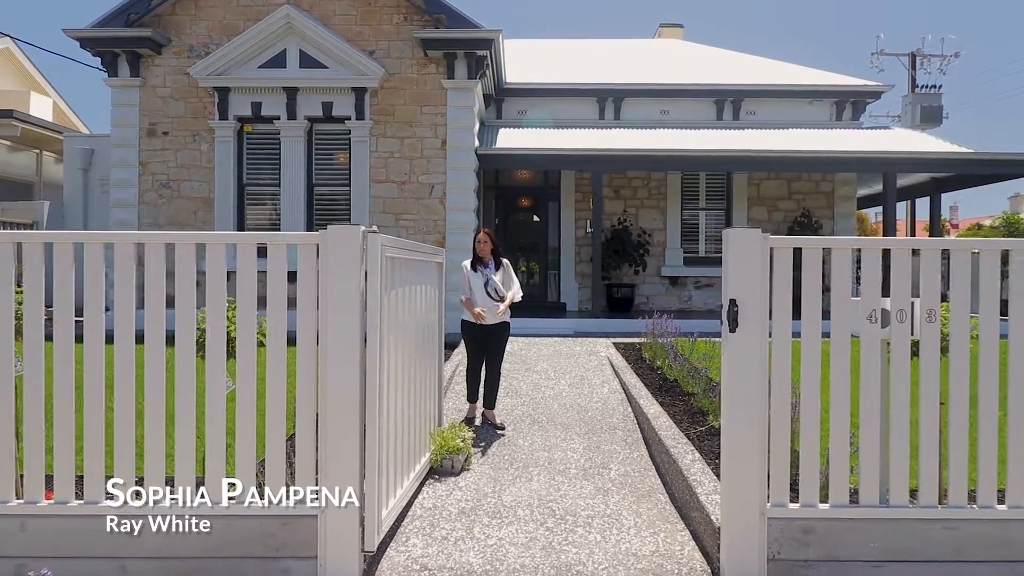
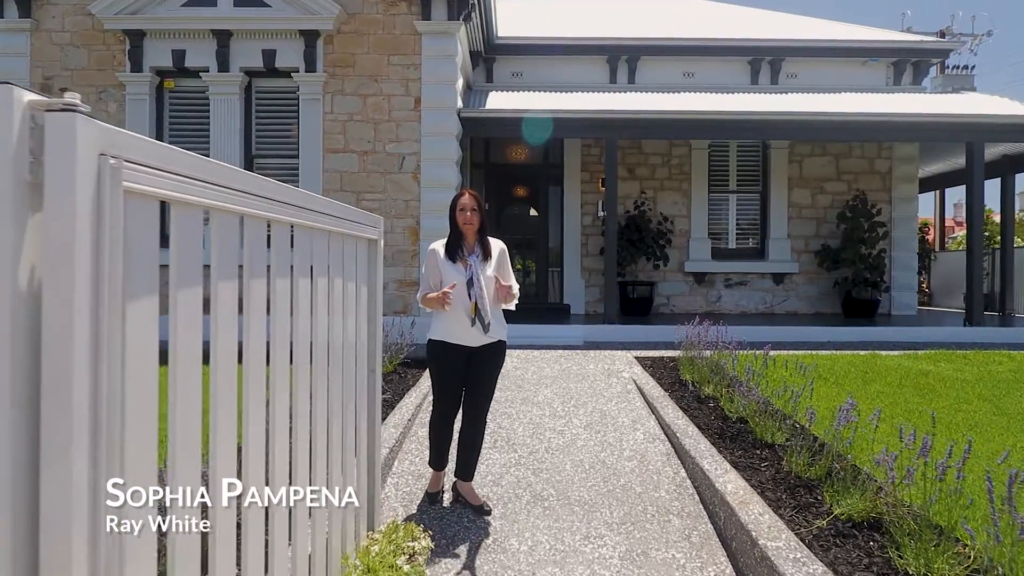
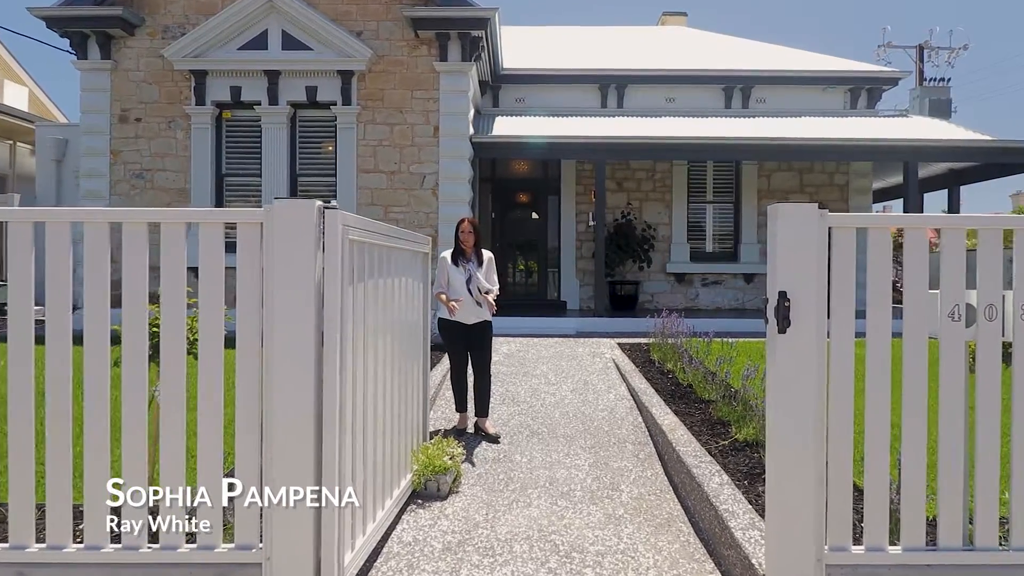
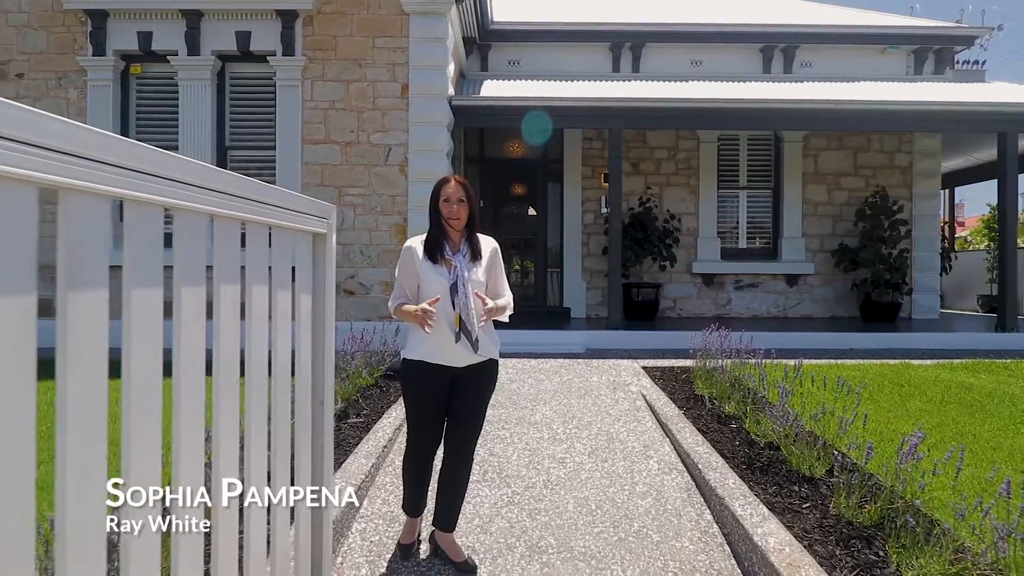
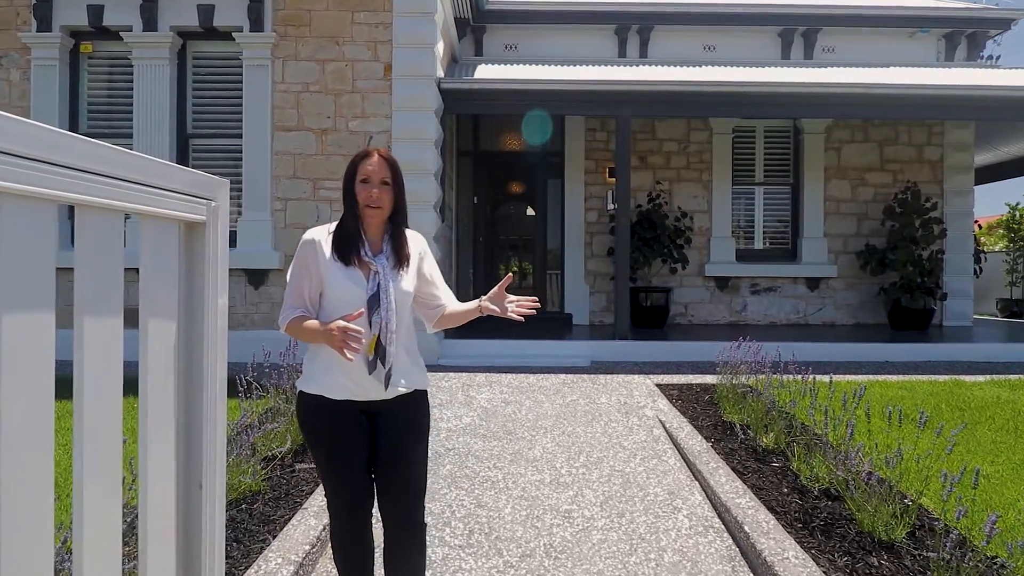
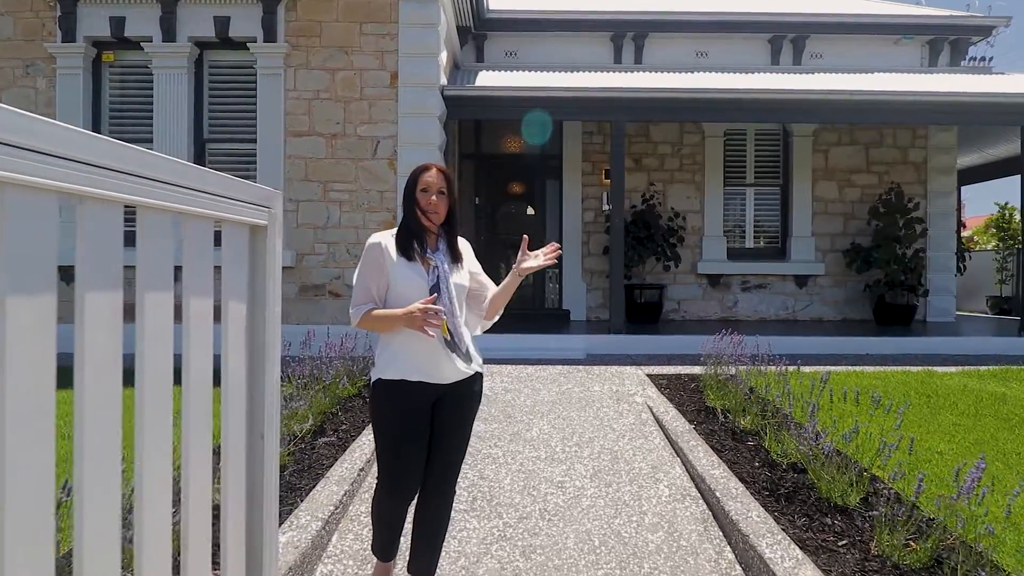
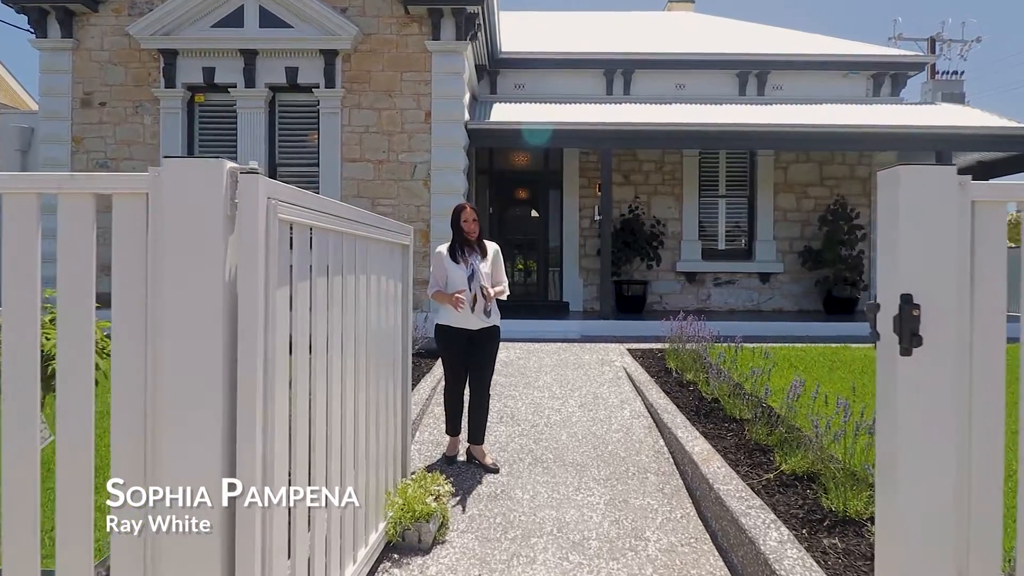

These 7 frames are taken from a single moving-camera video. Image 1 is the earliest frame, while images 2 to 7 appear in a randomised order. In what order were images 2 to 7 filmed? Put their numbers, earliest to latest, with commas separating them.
3, 7, 2, 4, 6, 5
